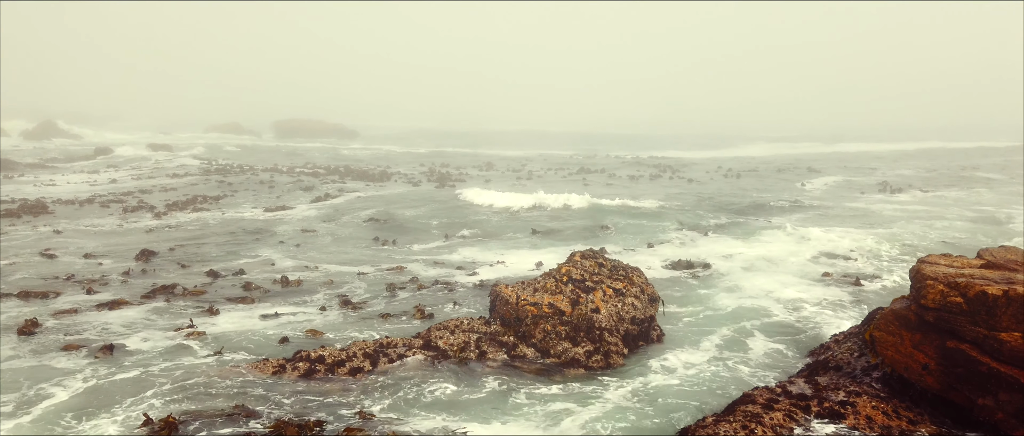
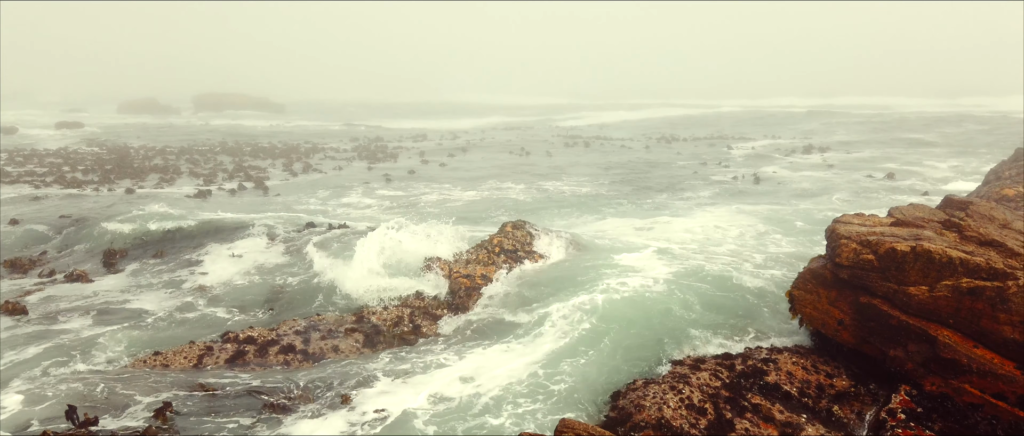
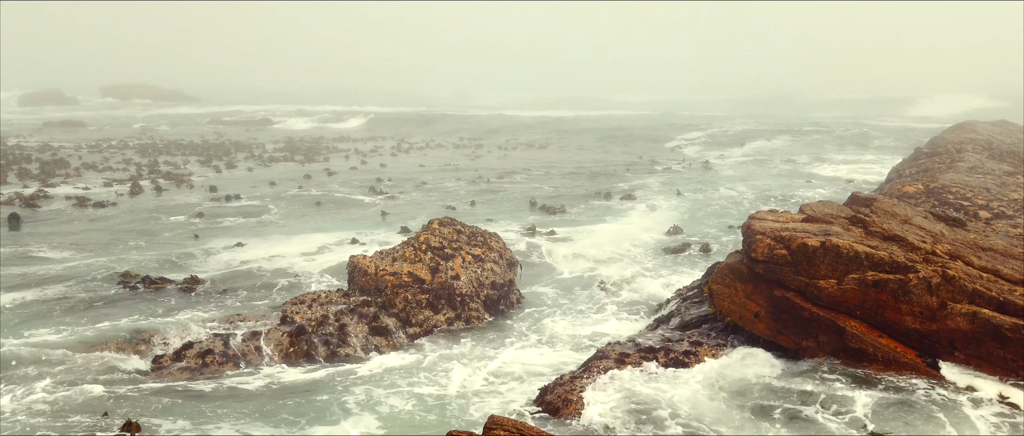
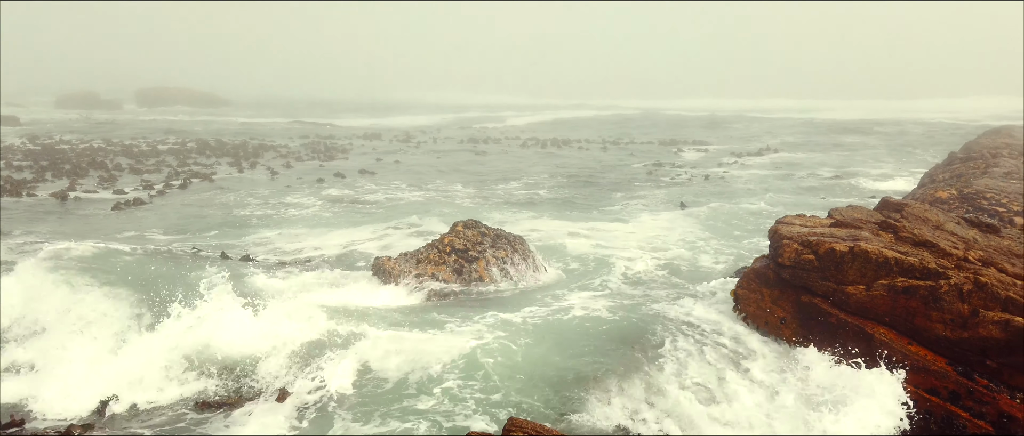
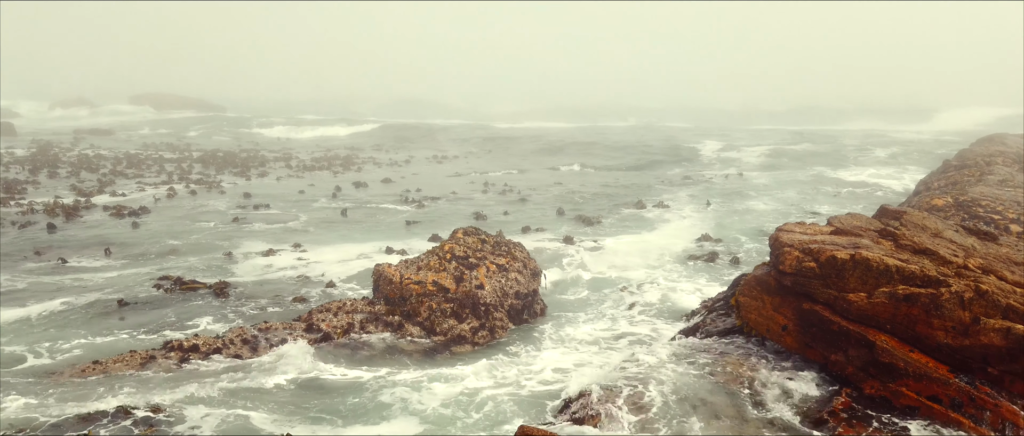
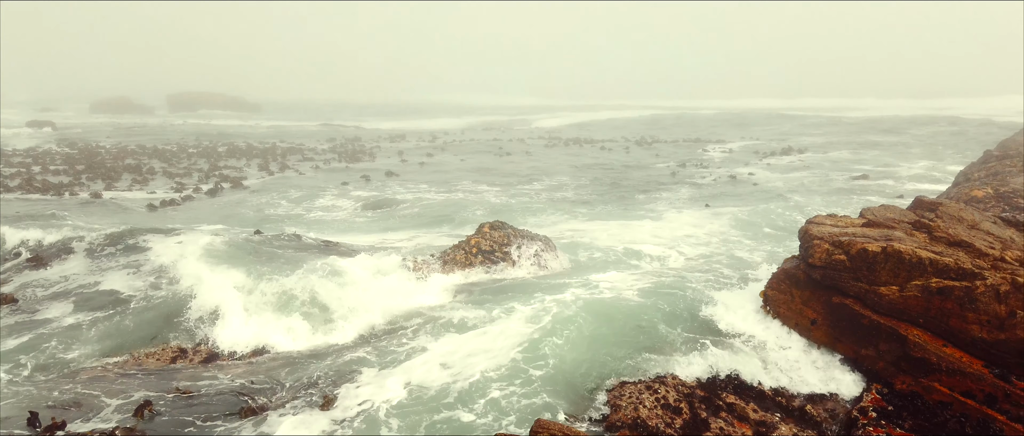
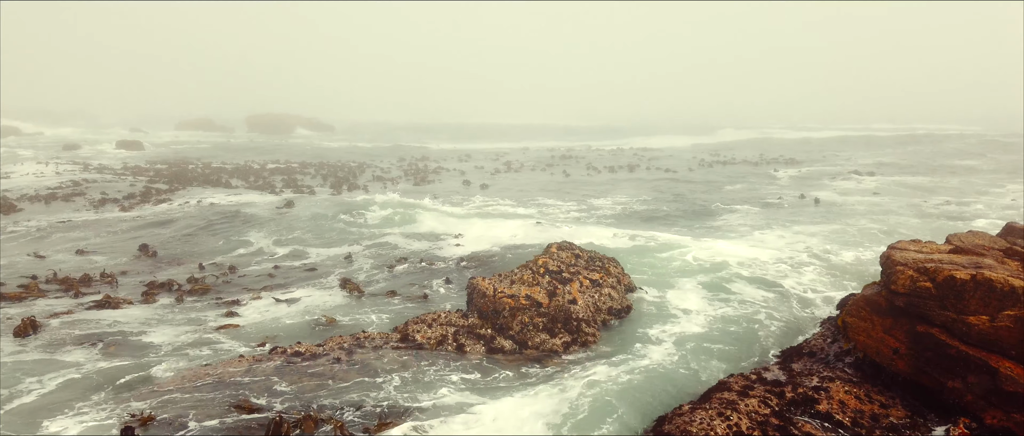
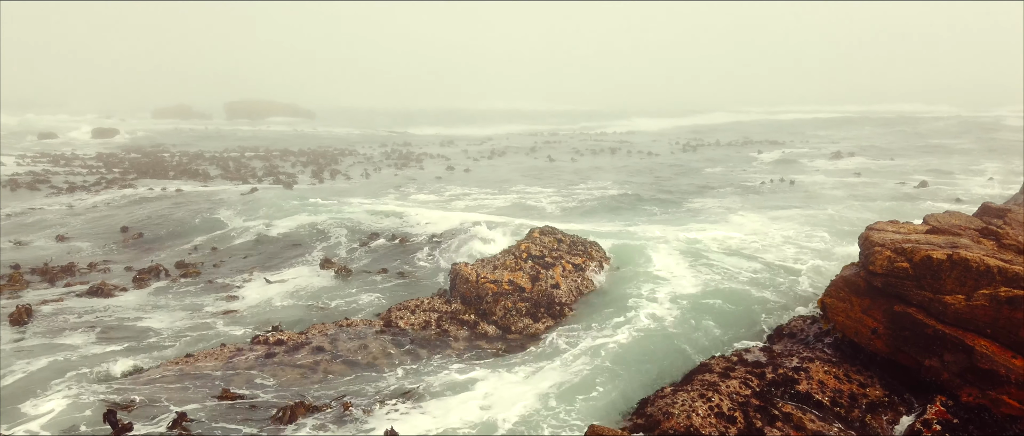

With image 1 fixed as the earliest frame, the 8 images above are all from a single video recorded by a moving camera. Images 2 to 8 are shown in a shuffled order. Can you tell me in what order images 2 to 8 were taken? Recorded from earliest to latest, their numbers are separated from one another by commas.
7, 8, 2, 6, 4, 3, 5
